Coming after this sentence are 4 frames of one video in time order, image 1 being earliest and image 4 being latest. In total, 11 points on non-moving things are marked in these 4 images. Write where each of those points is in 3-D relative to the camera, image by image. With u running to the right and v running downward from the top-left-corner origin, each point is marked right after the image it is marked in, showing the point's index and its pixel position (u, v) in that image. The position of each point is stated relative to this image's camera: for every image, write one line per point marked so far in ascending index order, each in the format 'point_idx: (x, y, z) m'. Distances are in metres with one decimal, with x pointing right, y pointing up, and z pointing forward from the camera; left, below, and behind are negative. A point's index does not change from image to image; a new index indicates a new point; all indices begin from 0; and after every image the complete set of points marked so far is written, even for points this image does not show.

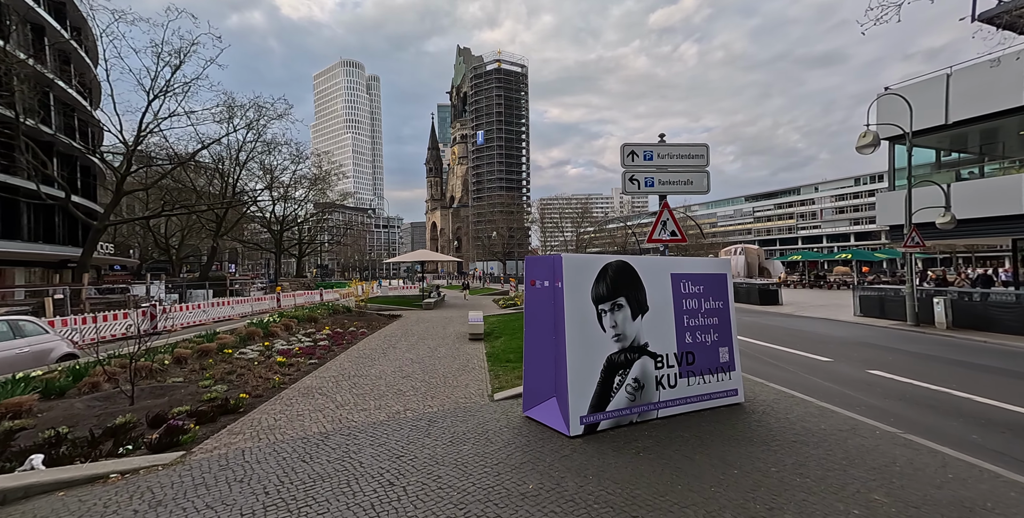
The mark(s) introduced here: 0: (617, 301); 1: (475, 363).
0: (+1.2, -0.5, +5.0) m
1: (-0.8, -2.2, +9.0) m
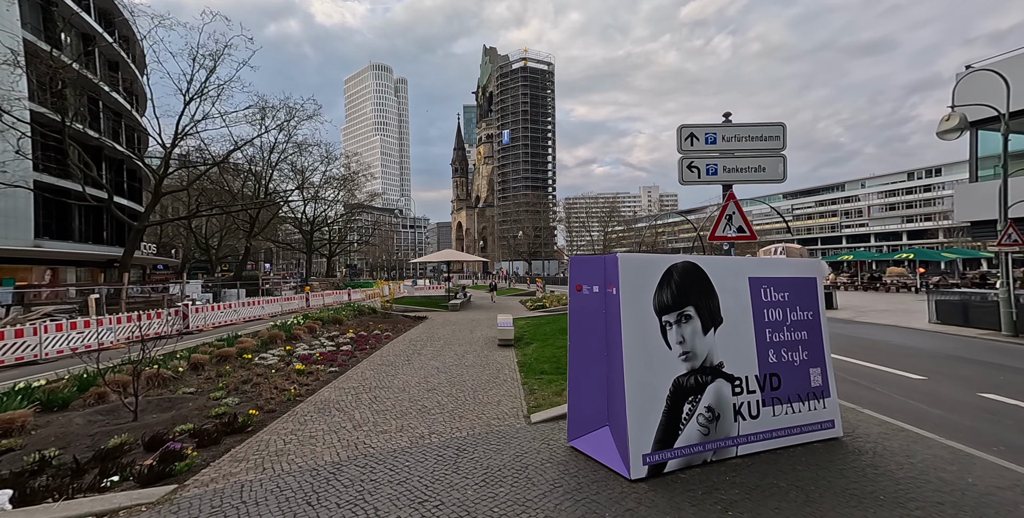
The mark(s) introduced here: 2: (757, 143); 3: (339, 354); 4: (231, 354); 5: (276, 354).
0: (+1.7, -0.5, +4.1) m
1: (-0.1, -2.3, +8.2) m
2: (+3.3, +1.6, +5.6) m
3: (-4.1, -2.2, +9.8) m
4: (-5.7, -1.9, +8.4) m
5: (-5.3, -2.1, +9.4) m
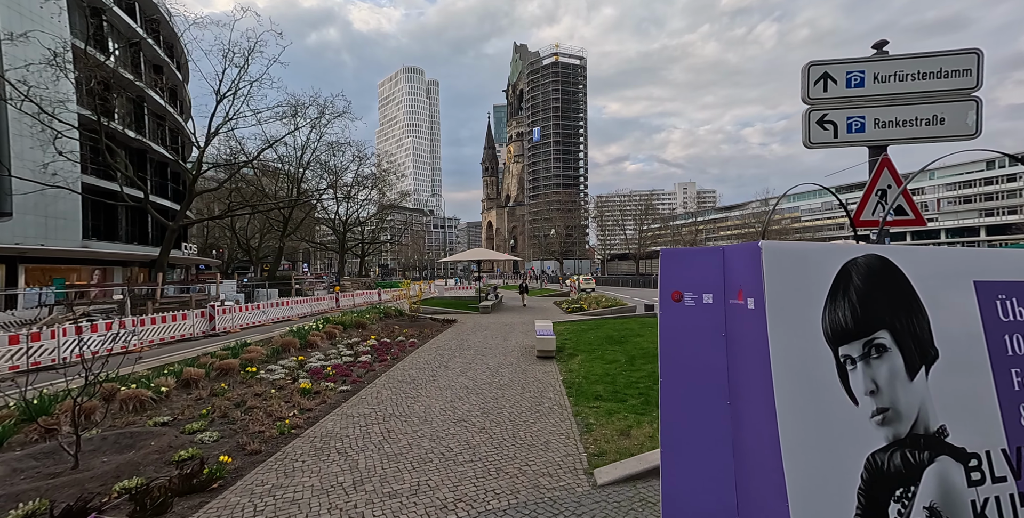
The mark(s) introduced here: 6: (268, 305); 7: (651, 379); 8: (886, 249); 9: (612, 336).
0: (+2.1, -0.5, +2.4) m
1: (+0.6, -2.2, +6.7) m
2: (+3.8, +1.6, +3.8) m
3: (-3.2, -2.2, +8.6) m
4: (-4.9, -1.9, +7.3) m
5: (-4.4, -2.1, +8.2) m
6: (-11.7, -2.2, +20.0) m
7: (+2.5, -2.1, +7.5) m
8: (+2.3, +0.1, +2.6) m
9: (+2.9, -2.2, +12.0) m
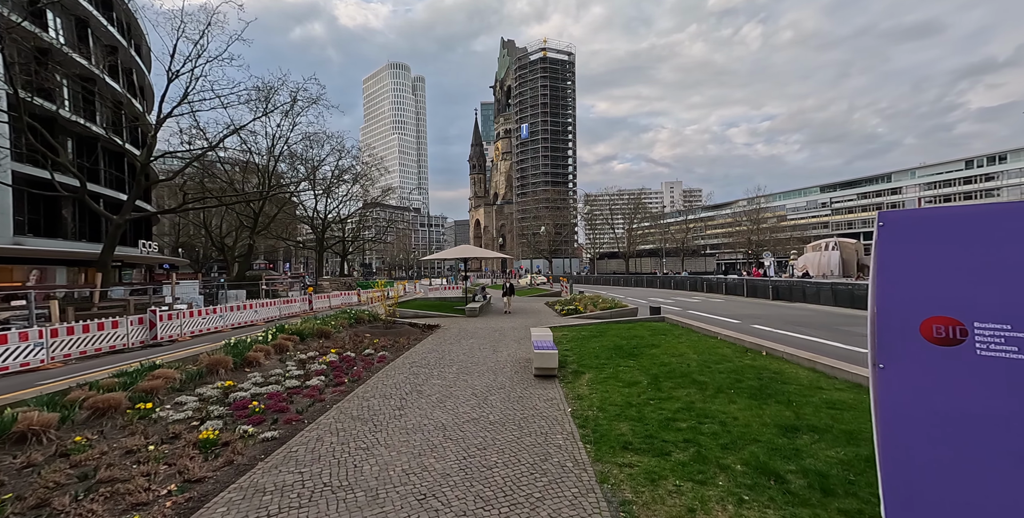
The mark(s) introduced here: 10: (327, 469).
0: (+2.2, -0.4, +0.5) m
1: (+0.6, -2.1, +4.7) m
2: (+3.8, +1.7, +2.0) m
3: (-3.3, -2.1, +6.5) m
4: (-5.0, -1.8, +5.2) m
5: (-4.5, -2.0, +6.1) m
6: (-12.1, -2.1, +17.7) m
7: (+2.4, -2.1, +5.6) m
8: (+2.3, +0.1, +0.7) m
9: (+2.6, -2.1, +10.2) m
10: (-1.9, -2.1, +4.2) m
